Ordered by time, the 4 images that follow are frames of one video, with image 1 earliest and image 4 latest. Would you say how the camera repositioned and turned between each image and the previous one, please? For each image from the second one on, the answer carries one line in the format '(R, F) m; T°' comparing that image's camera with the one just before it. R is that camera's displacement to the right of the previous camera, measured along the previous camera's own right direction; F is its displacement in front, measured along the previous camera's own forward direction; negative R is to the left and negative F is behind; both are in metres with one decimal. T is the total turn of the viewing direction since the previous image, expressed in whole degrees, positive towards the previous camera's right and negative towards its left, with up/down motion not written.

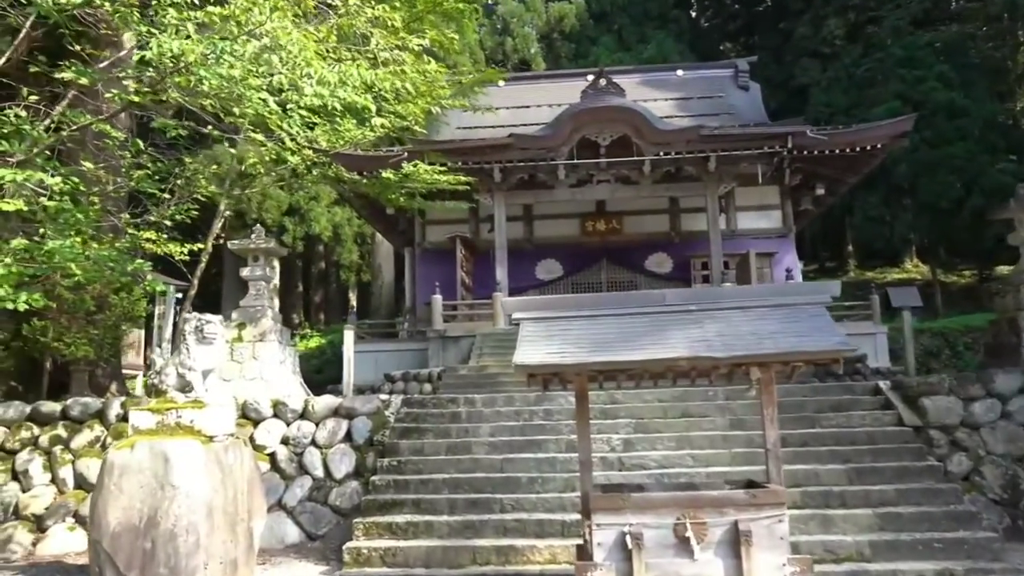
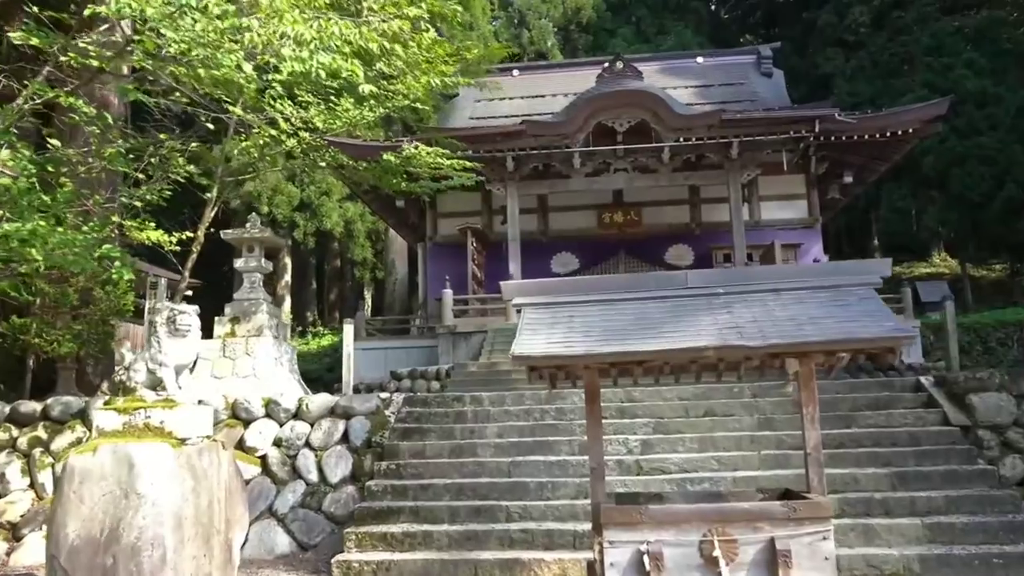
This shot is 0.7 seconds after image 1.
(+0.1, +0.5) m; -1°
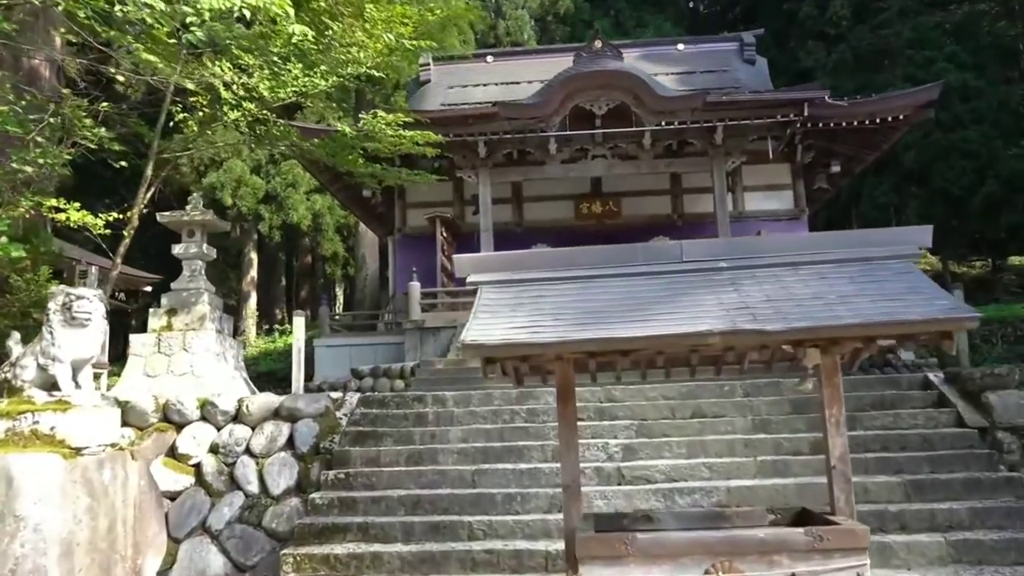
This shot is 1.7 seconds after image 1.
(+0.1, +0.7) m; +1°
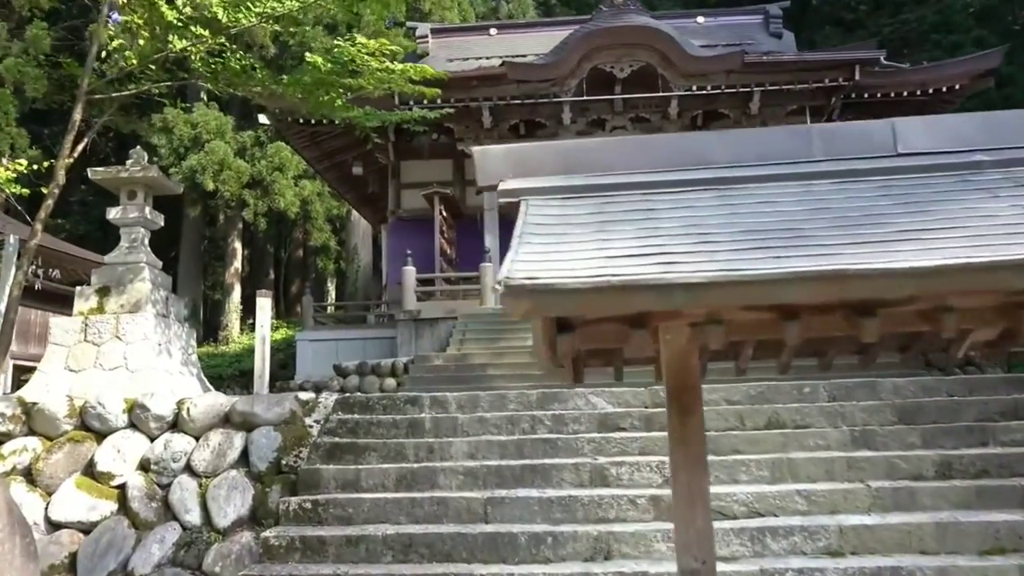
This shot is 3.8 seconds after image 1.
(-0.1, +1.4) m; 0°
